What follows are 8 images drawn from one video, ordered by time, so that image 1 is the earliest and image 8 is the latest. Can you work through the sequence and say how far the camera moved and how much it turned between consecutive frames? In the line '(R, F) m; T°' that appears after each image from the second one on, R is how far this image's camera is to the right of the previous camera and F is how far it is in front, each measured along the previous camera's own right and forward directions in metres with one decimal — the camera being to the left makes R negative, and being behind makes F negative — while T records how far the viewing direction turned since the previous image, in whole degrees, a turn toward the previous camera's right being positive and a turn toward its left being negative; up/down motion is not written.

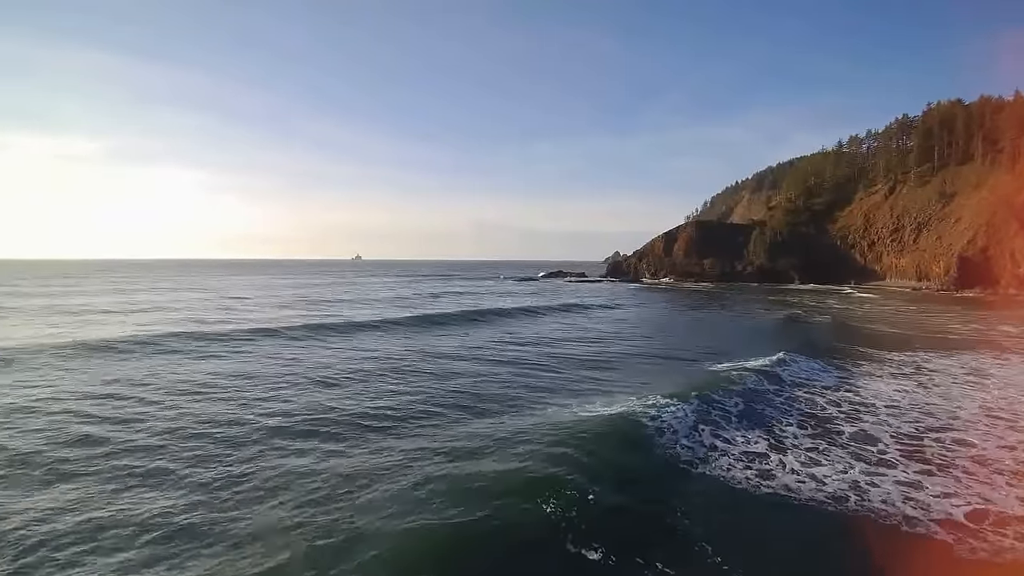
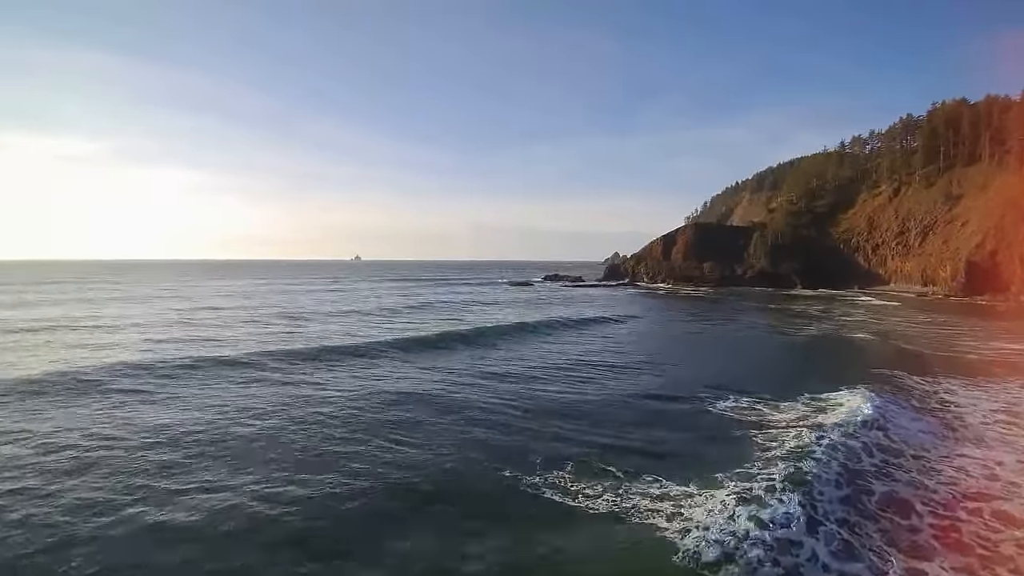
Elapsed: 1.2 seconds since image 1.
(+1.0, +2.2) m; 0°
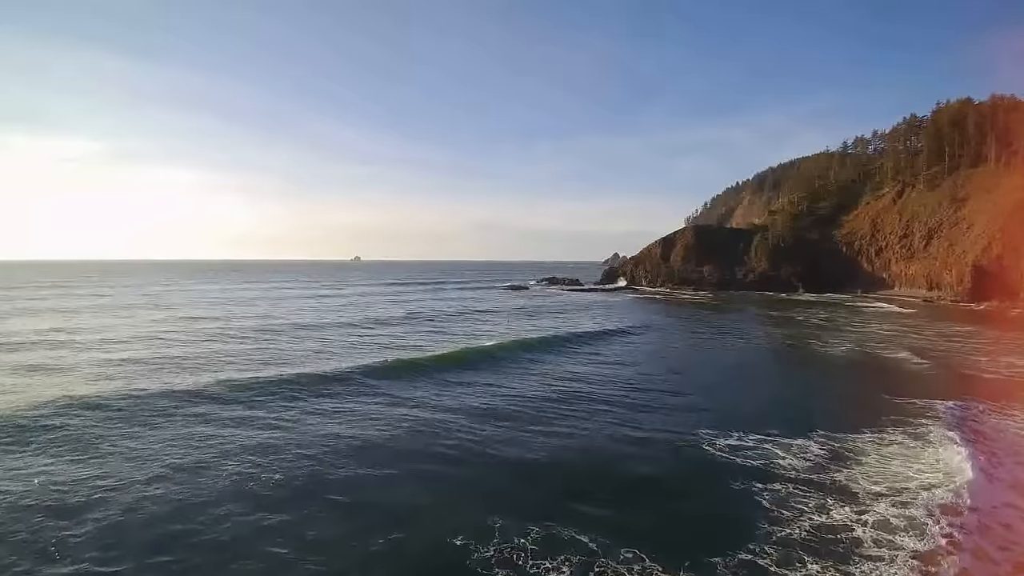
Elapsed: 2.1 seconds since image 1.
(+0.7, +1.7) m; 0°
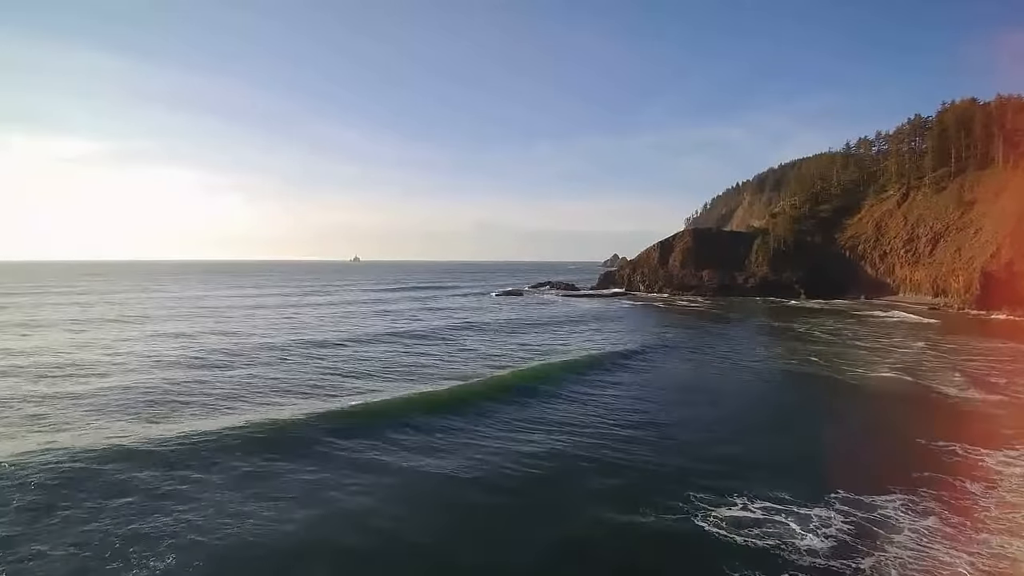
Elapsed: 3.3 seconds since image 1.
(+1.0, +2.2) m; 0°
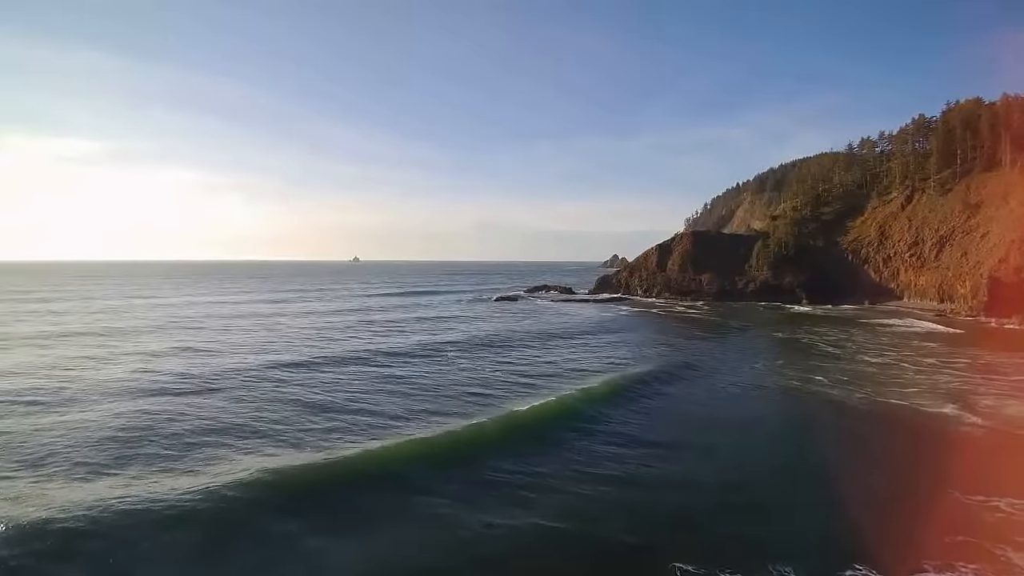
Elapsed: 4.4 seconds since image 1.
(+0.9, +2.0) m; 0°
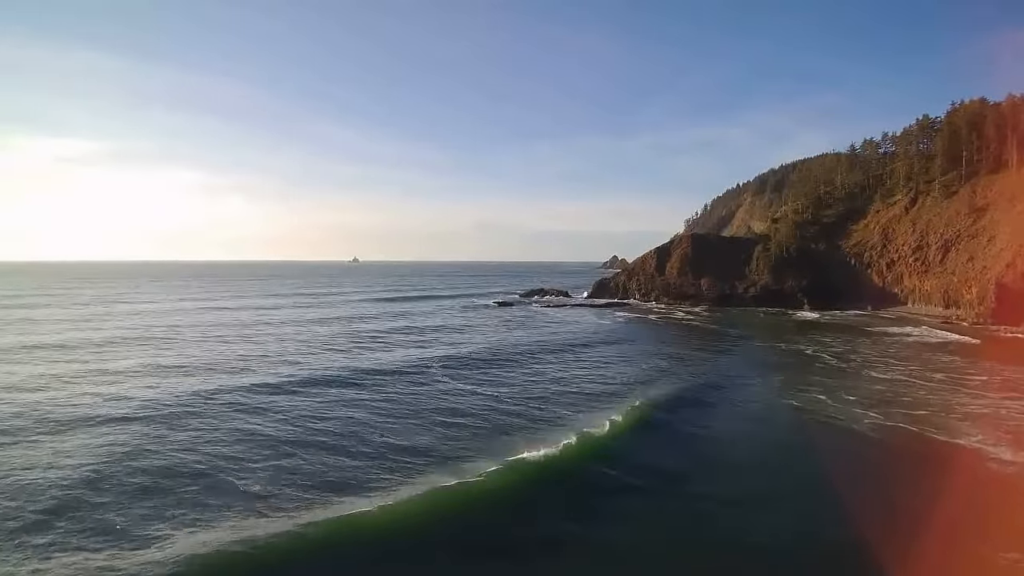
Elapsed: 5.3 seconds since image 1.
(+0.8, +1.8) m; 0°
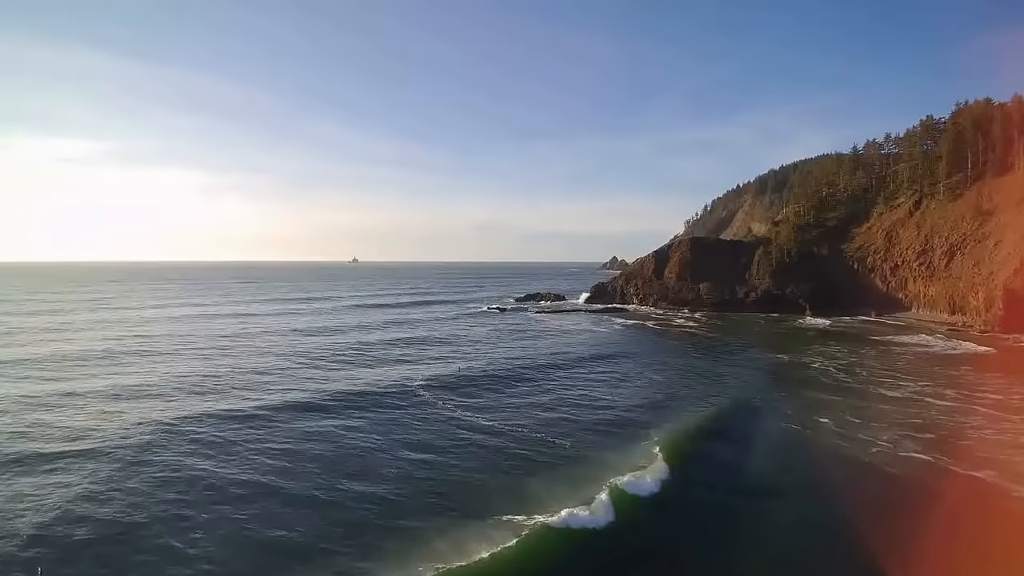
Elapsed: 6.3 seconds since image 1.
(+0.8, +1.7) m; 0°
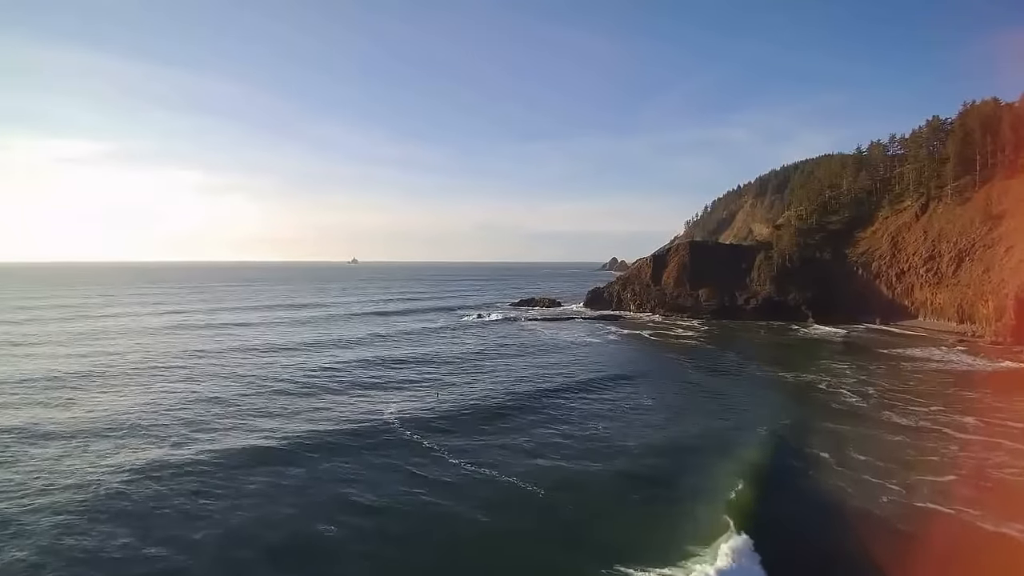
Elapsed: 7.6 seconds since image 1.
(+1.1, +2.5) m; 0°
